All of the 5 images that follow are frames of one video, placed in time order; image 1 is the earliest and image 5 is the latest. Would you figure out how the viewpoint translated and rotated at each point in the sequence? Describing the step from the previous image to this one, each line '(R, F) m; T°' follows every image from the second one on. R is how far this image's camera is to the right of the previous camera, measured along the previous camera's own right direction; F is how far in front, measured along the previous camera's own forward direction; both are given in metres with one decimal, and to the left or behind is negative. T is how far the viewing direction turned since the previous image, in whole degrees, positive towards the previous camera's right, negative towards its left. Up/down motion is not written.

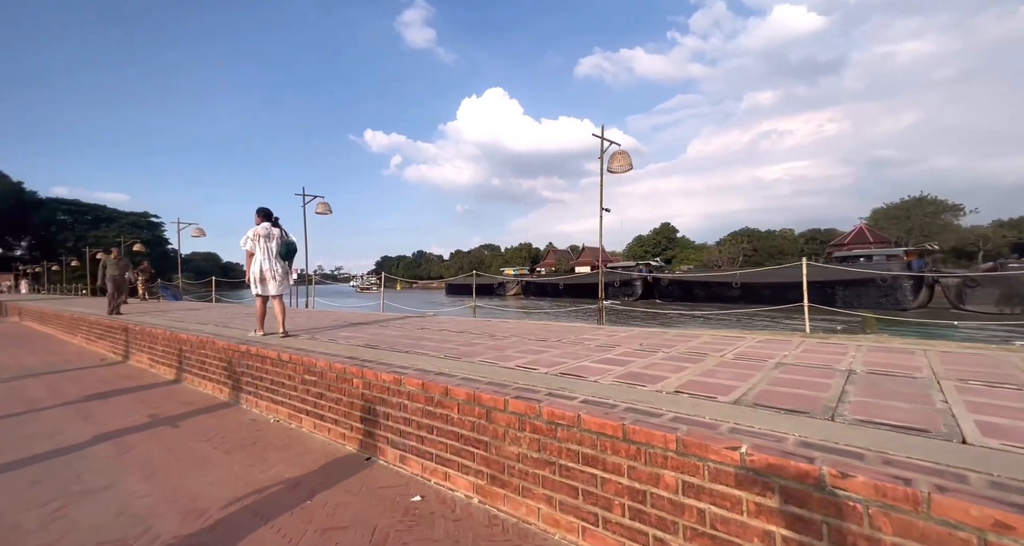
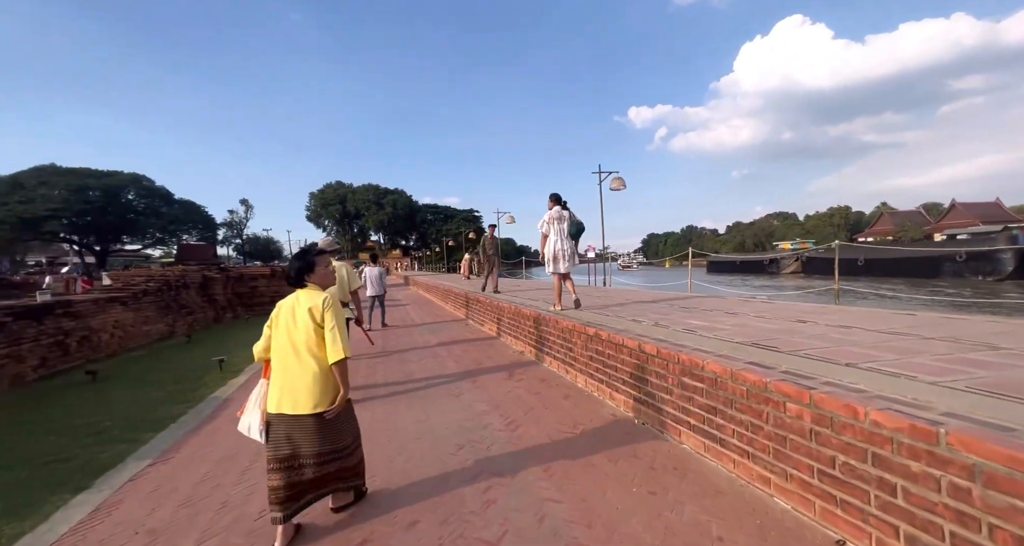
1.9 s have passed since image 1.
(-0.5, +0.4) m; -36°
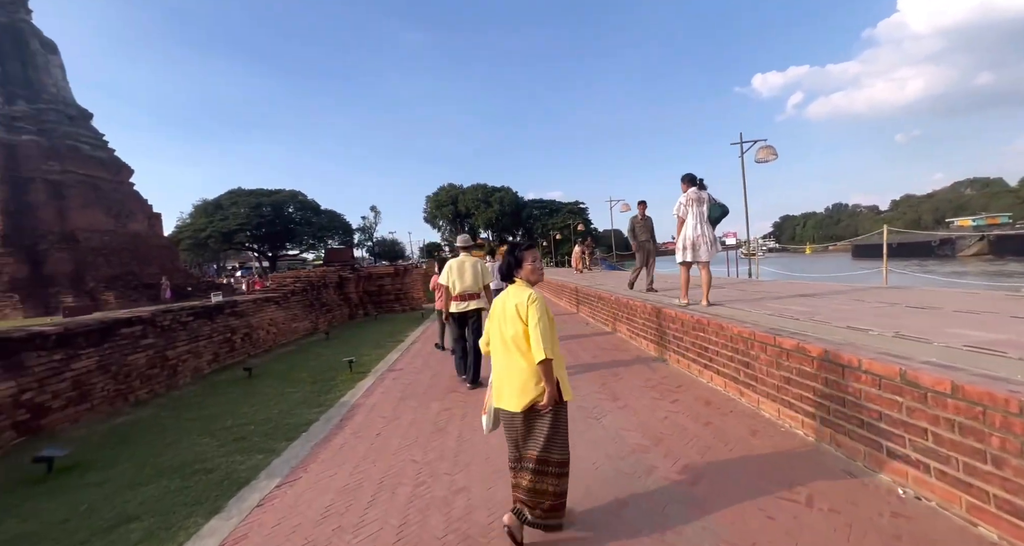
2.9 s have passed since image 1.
(-0.2, +0.5) m; -14°
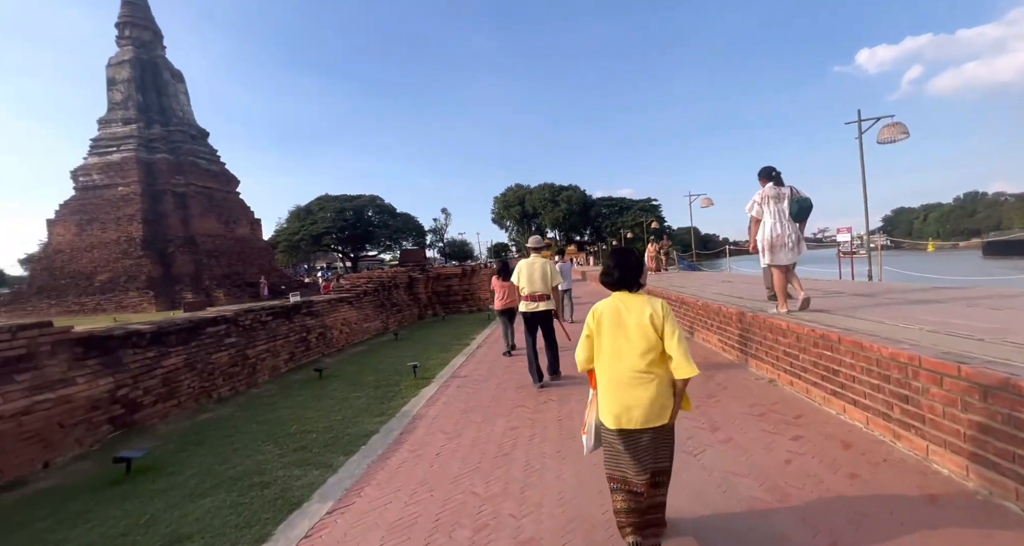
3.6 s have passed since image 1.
(0.0, +0.3) m; -9°
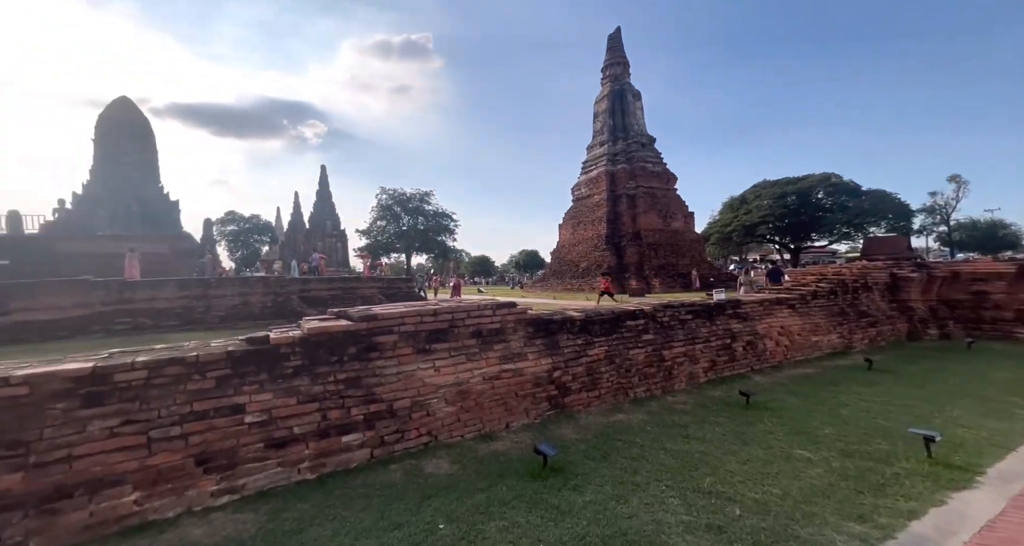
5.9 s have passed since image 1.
(-0.5, +1.0) m; -52°
